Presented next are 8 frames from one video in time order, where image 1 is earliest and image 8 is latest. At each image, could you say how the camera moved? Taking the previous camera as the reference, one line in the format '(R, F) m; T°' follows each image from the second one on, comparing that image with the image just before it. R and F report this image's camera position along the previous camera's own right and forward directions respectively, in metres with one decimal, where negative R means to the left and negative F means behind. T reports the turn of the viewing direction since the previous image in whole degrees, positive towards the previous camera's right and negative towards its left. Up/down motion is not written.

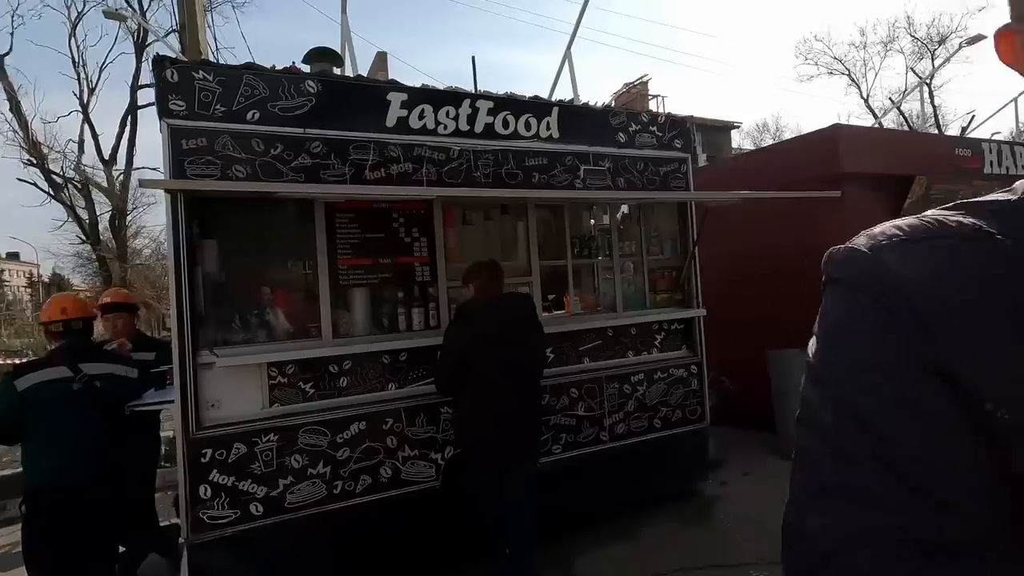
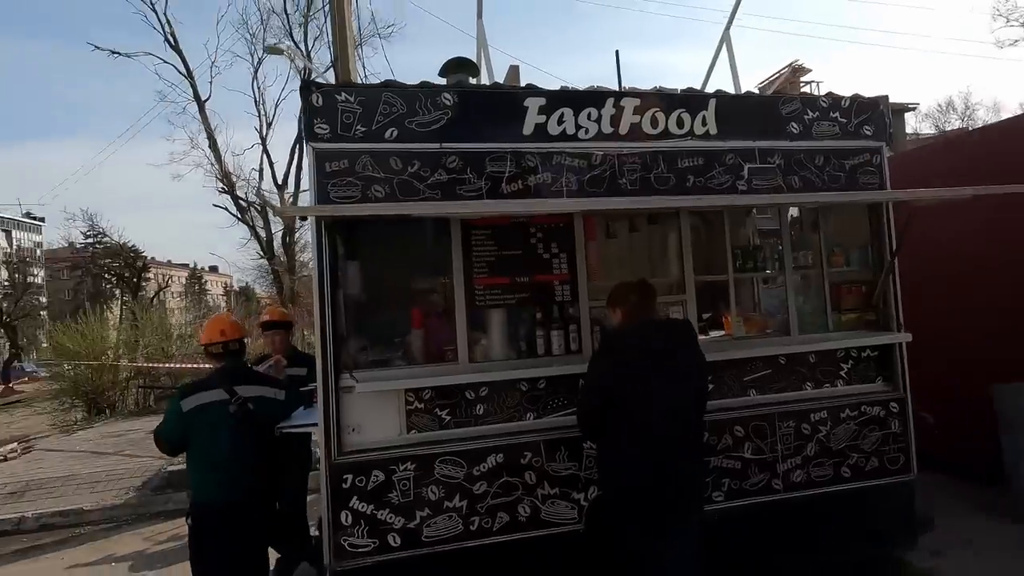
(-0.1, +0.4) m; -14°
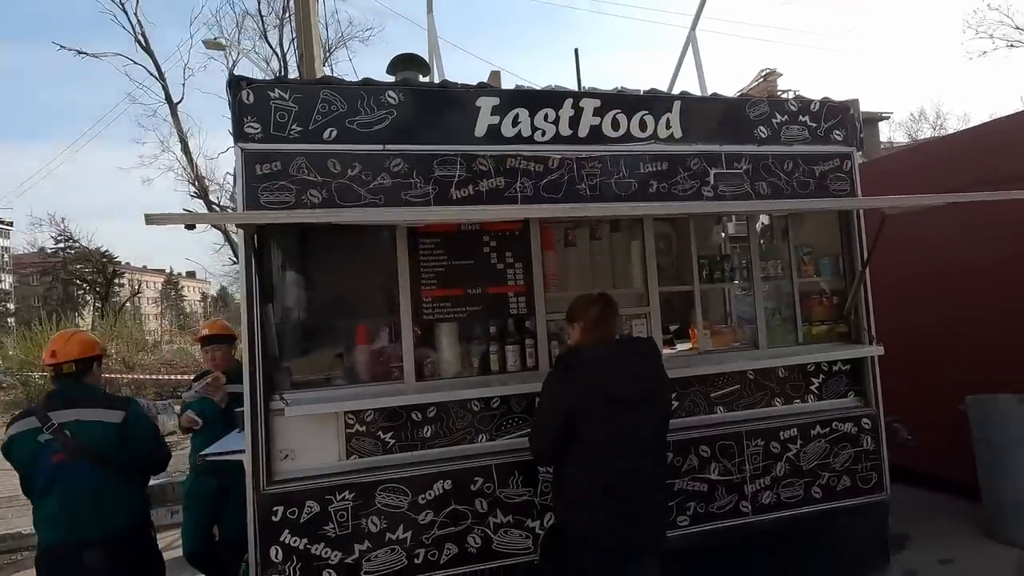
(+0.2, +0.2) m; +2°
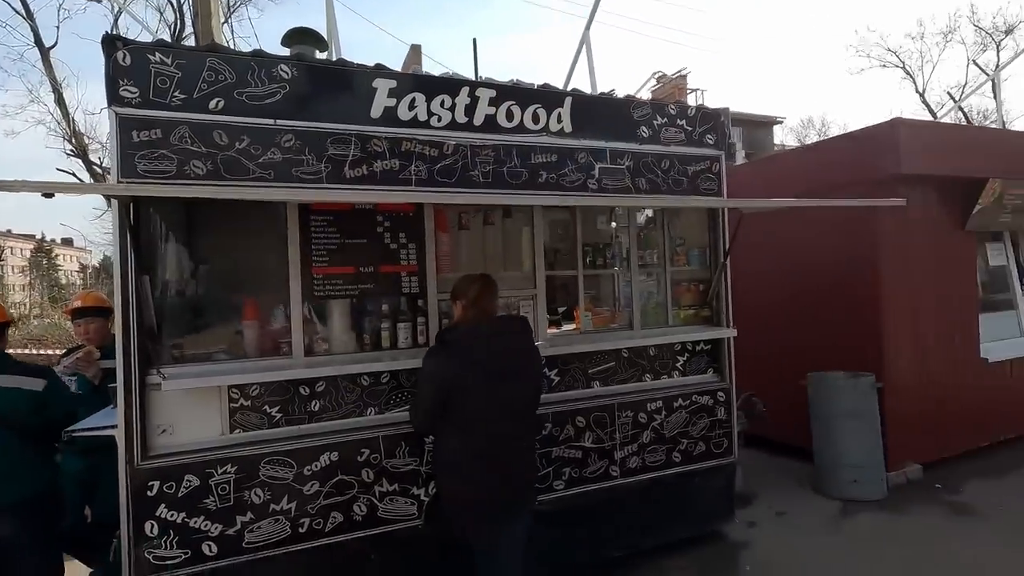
(+0.2, -0.2) m; +9°
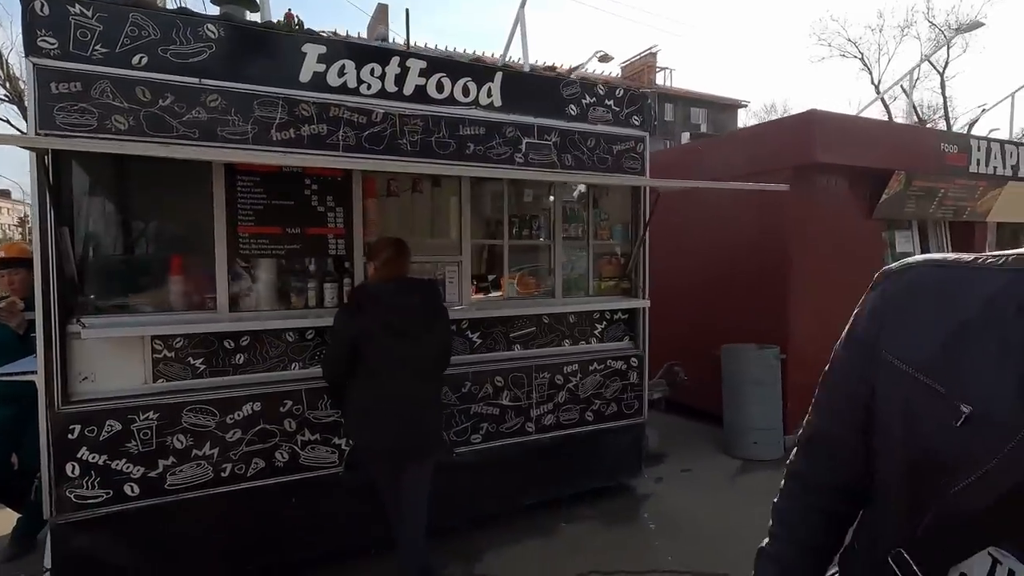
(+0.3, -0.2) m; +4°
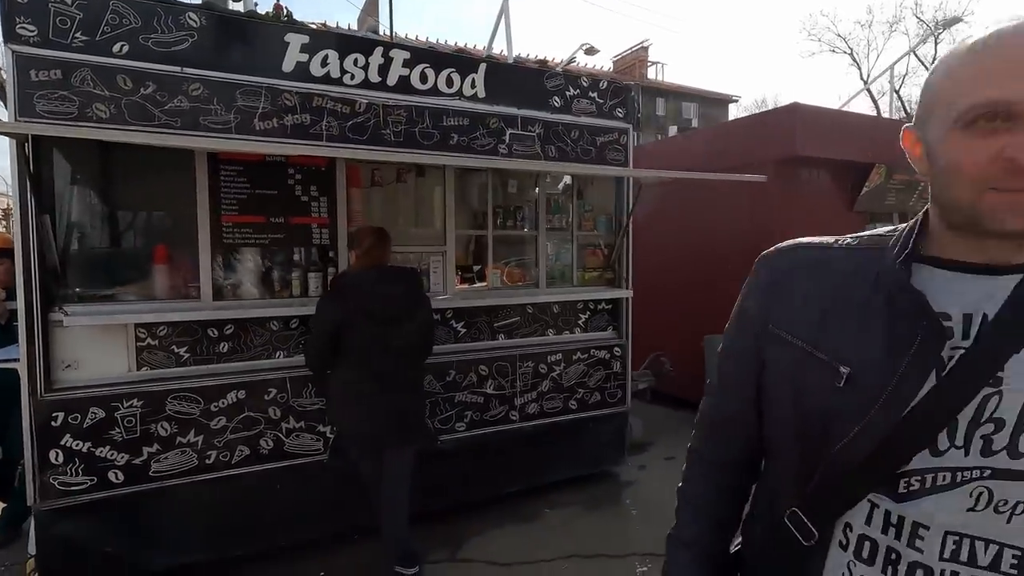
(+0.1, 0.0) m; +1°
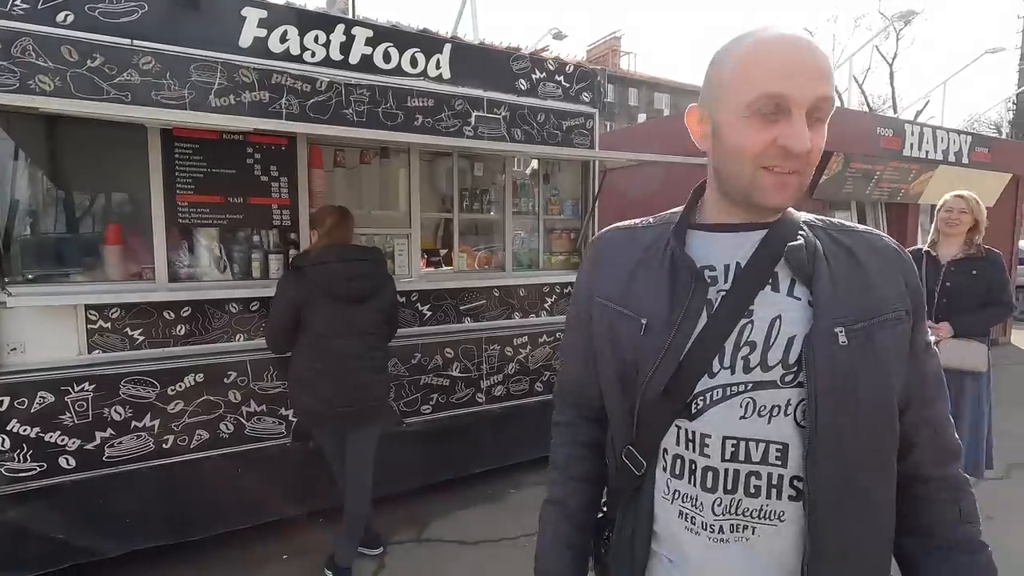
(+0.1, 0.0) m; +3°
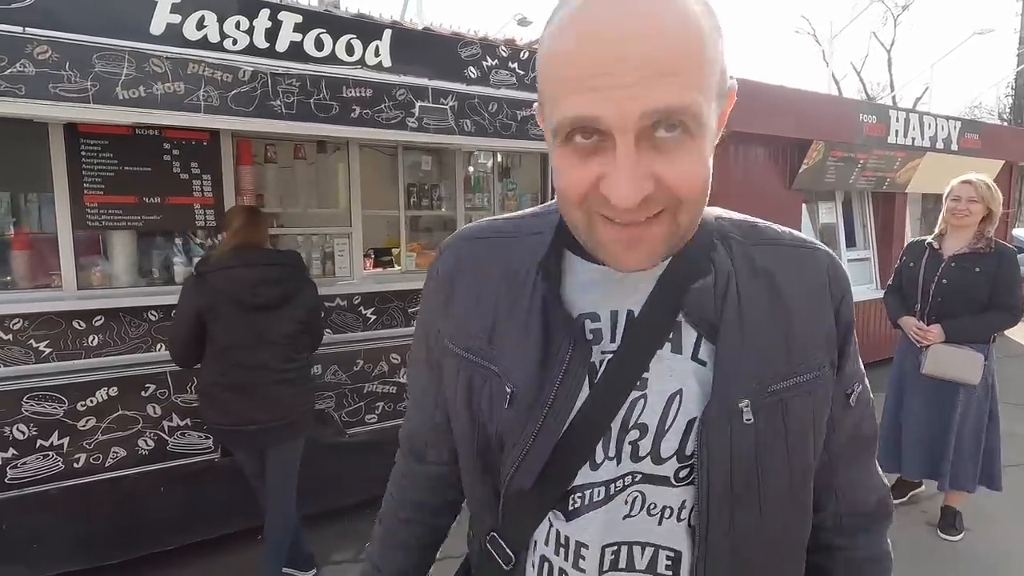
(+0.4, +0.2) m; 0°
